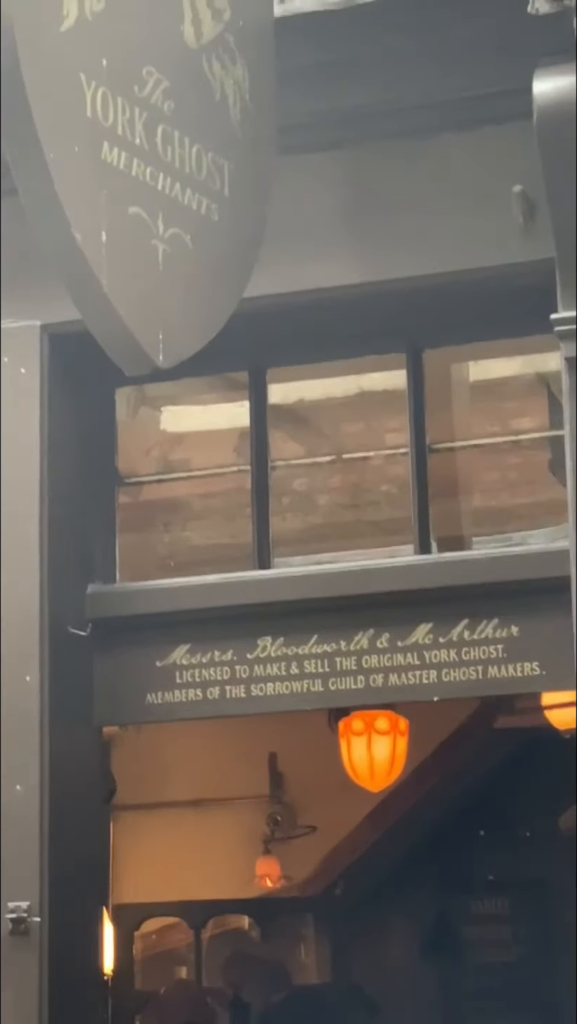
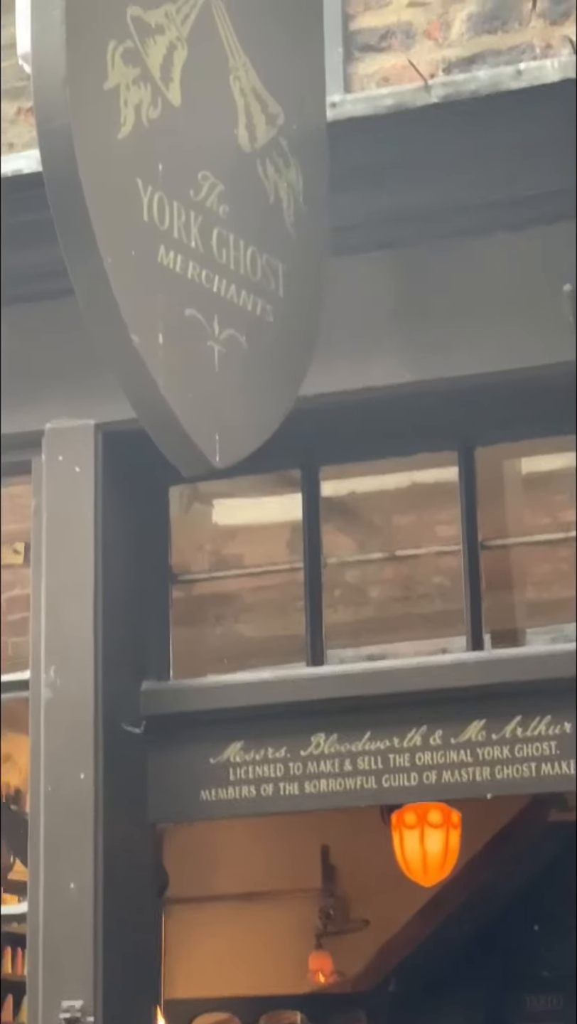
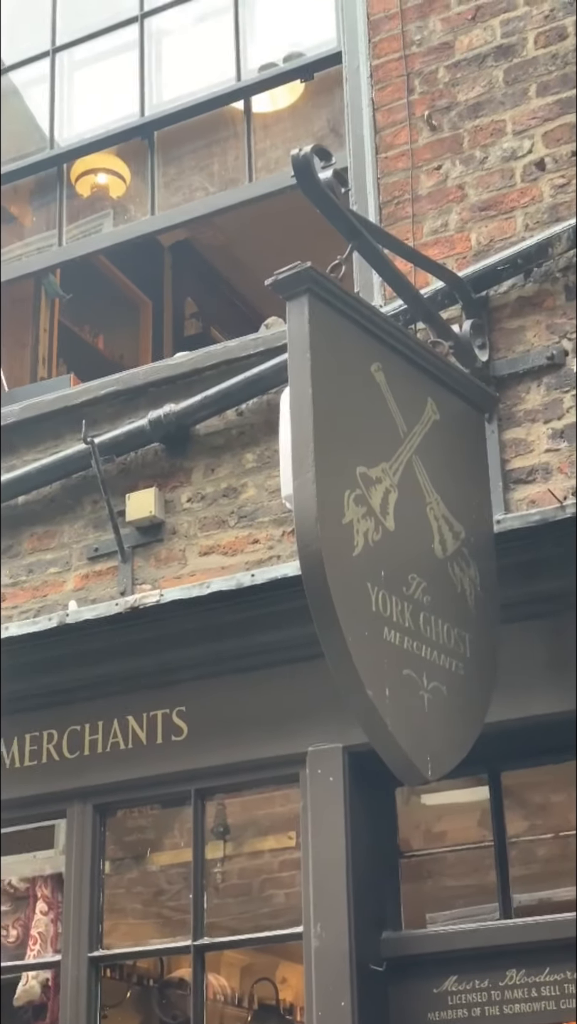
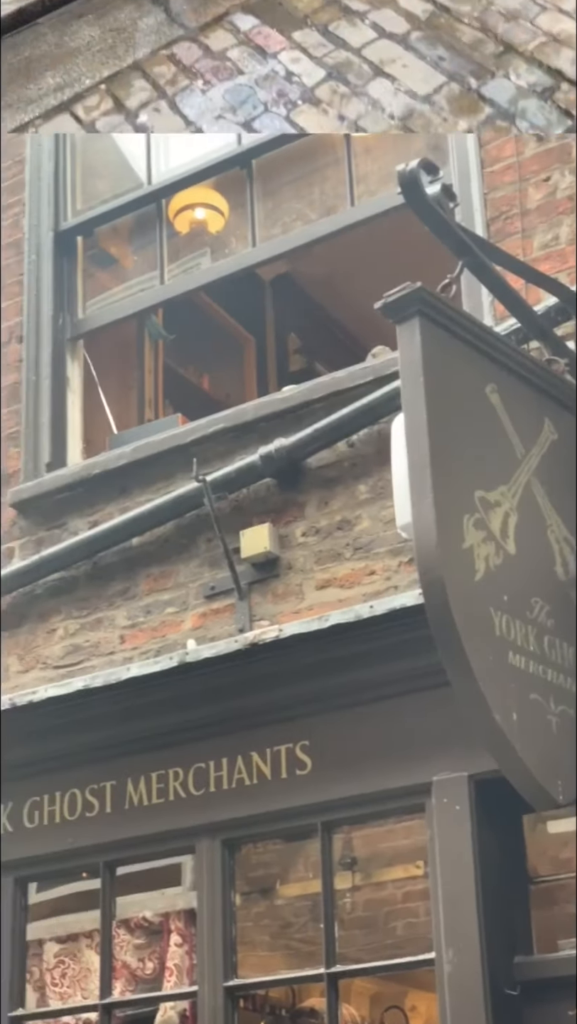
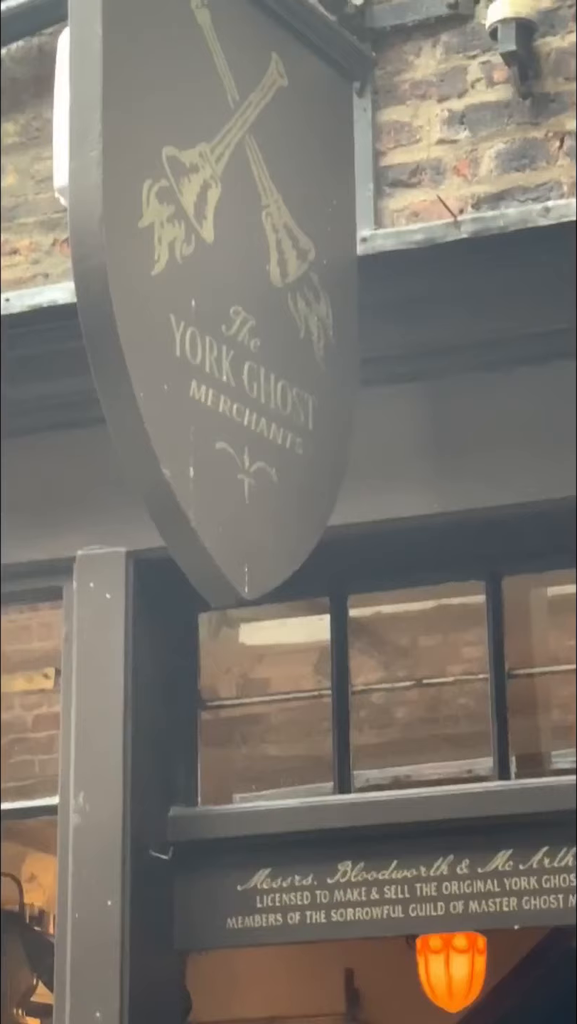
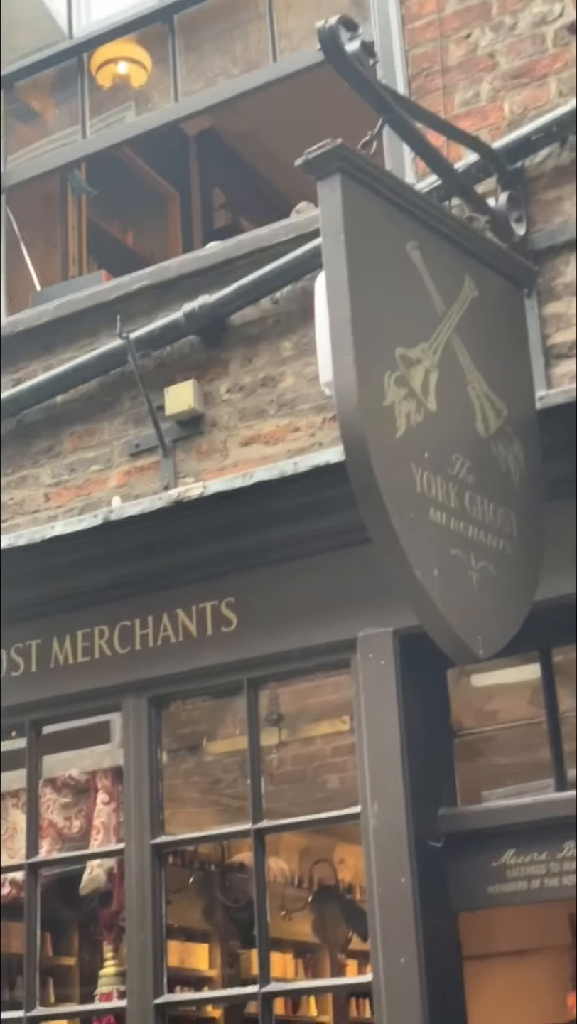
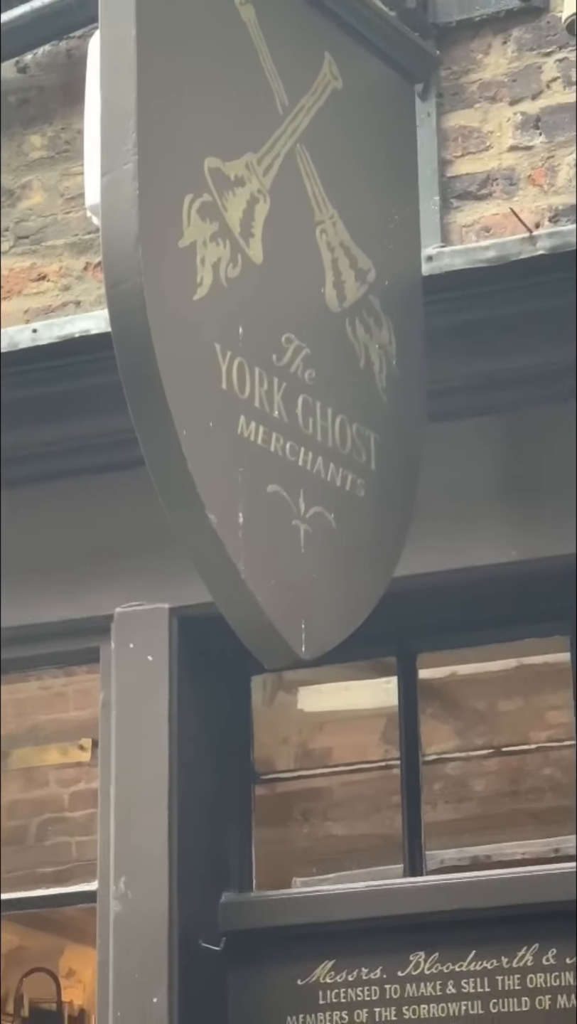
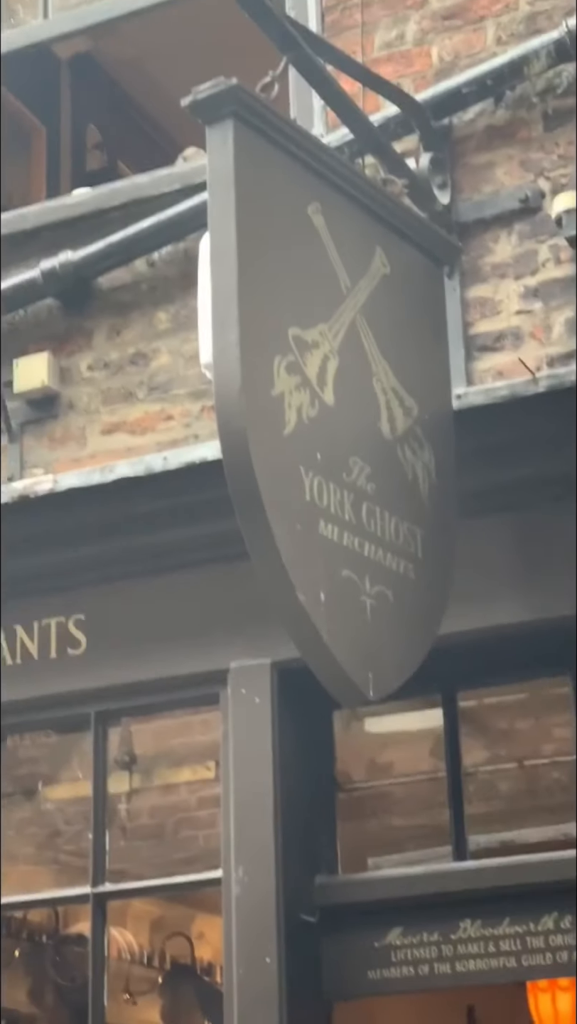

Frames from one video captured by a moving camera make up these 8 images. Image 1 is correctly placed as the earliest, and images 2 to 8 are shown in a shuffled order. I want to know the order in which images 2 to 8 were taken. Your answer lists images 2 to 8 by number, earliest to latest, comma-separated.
2, 5, 7, 8, 3, 6, 4
